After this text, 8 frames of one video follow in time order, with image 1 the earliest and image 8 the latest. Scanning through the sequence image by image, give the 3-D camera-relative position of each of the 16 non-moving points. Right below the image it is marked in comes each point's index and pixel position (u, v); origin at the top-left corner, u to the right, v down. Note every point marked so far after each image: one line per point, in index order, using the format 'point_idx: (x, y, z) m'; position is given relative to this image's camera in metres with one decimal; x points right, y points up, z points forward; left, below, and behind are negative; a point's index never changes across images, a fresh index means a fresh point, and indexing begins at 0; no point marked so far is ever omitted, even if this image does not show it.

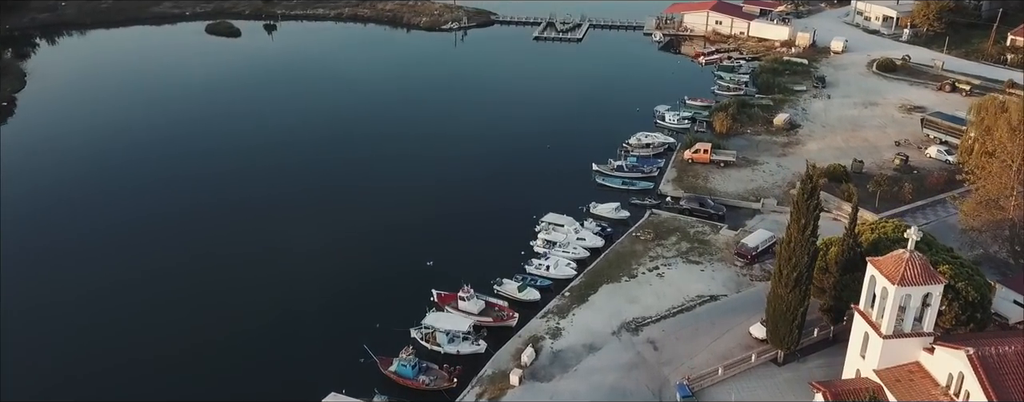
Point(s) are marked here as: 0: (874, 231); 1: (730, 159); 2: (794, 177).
0: (+6.7, -0.6, +12.8) m
1: (+6.1, +1.2, +19.5) m
2: (+7.7, +0.6, +18.9) m
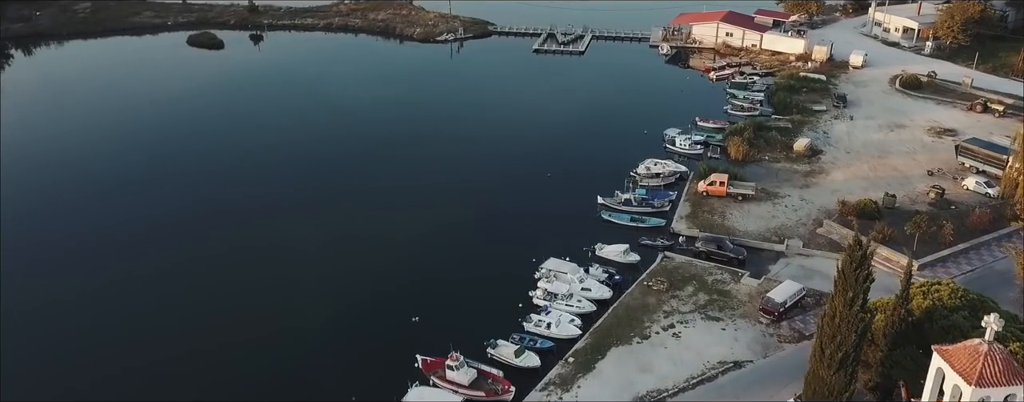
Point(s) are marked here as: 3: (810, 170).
0: (+6.6, -1.5, +11.0) m
1: (+6.0, +0.2, +17.8) m
2: (+7.6, -0.3, +17.2) m
3: (+8.3, +0.9, +19.5) m
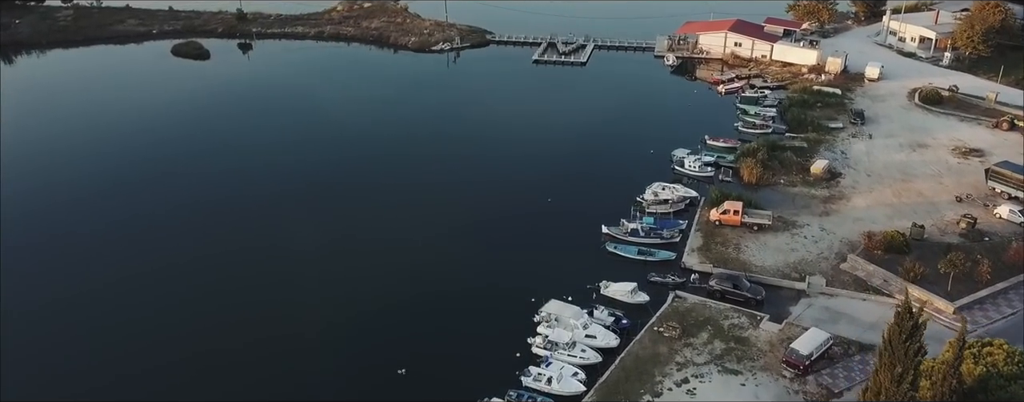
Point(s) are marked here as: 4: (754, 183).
0: (+6.5, -2.2, +9.7) m
1: (+6.0, -0.5, +16.5) m
2: (+7.6, -1.0, +15.9) m
3: (+8.3, +0.2, +18.2) m
4: (+6.6, +0.5, +18.8) m
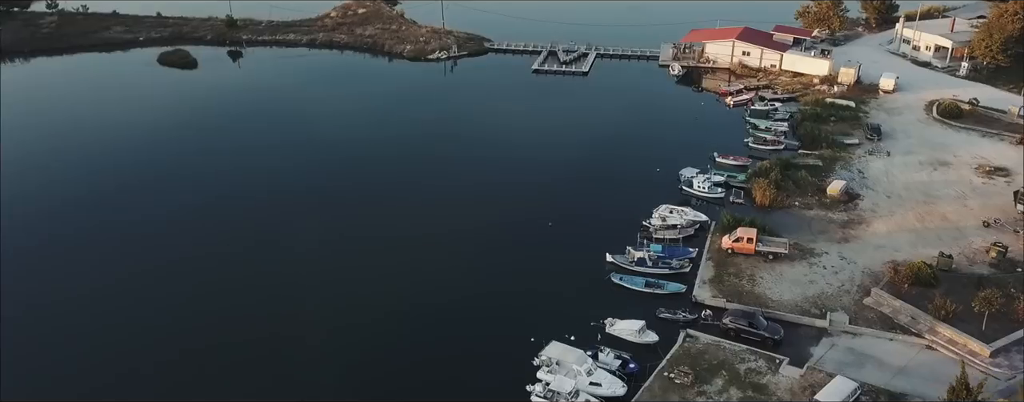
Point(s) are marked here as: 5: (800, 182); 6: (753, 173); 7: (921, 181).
0: (+6.5, -2.8, +8.6) m
1: (+5.9, -1.1, +15.4) m
2: (+7.5, -1.6, +14.8) m
3: (+8.2, -0.4, +17.1) m
4: (+6.5, -0.1, +17.7) m
5: (+7.7, +0.5, +18.5) m
6: (+6.6, +0.8, +18.9) m
7: (+11.0, +0.5, +18.7) m
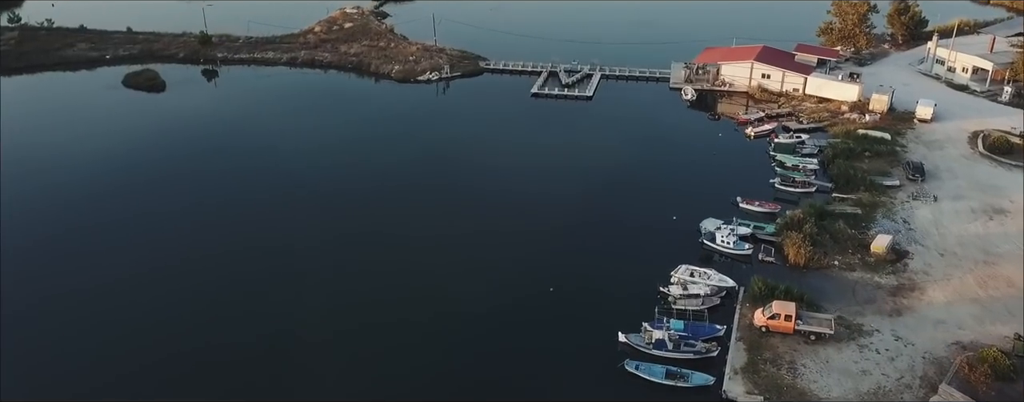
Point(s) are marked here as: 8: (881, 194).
0: (+6.4, -4.1, +6.2) m
1: (+5.8, -2.4, +13.0) m
2: (+7.4, -2.9, +12.4) m
3: (+8.1, -1.8, +14.7) m
4: (+6.4, -1.4, +15.3) m
5: (+7.6, -0.8, +16.1) m
6: (+6.5, -0.5, +16.5) m
7: (+10.9, -0.8, +16.3) m
8: (+9.6, +0.2, +18.0) m
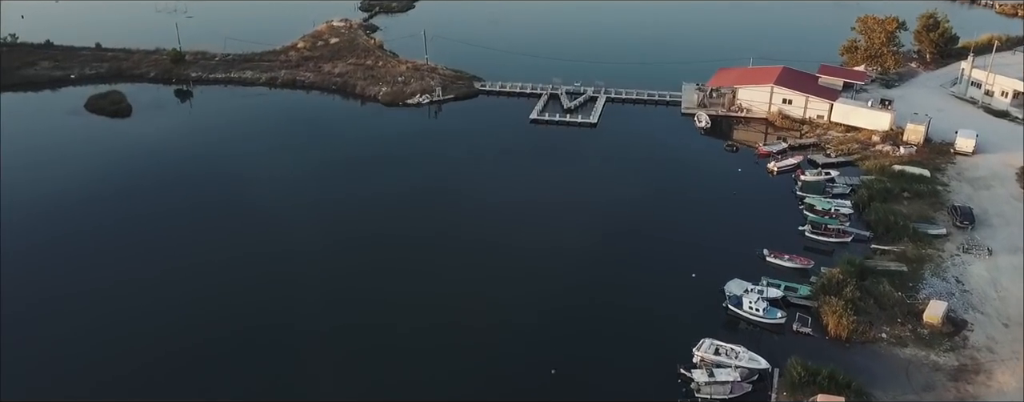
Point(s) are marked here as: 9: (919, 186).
0: (+6.3, -5.3, +4.1) m
1: (+5.8, -3.6, +10.8) m
2: (+7.3, -4.1, +10.2) m
3: (+8.1, -3.0, +12.6) m
4: (+6.3, -2.6, +13.2) m
5: (+7.5, -2.0, +14.0) m
6: (+6.4, -1.7, +14.3) m
7: (+10.8, -2.0, +14.2) m
8: (+9.5, -1.0, +15.9) m
9: (+10.7, +0.4, +18.3) m
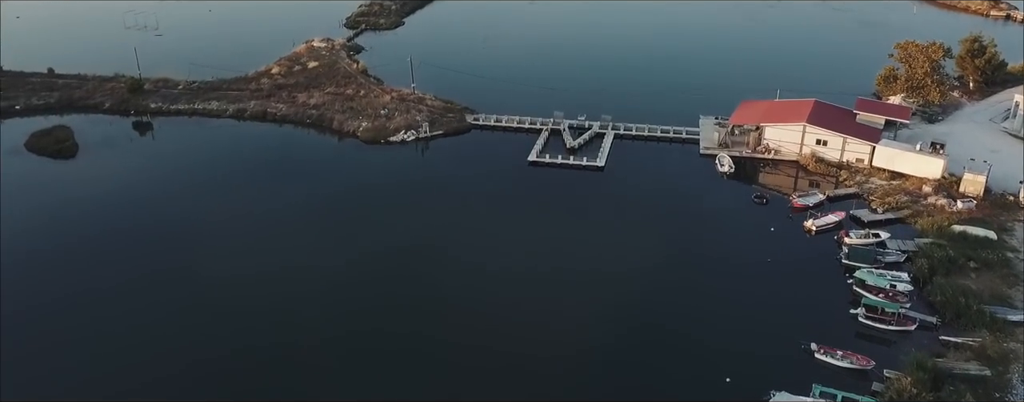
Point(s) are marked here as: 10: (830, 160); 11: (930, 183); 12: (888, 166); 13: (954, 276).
0: (+6.2, -6.9, +1.3) m
1: (+5.6, -5.2, +8.0) m
2: (+7.2, -5.7, +7.4) m
3: (+7.9, -4.5, +9.8) m
4: (+6.2, -4.2, +10.4) m
5: (+7.4, -3.5, +11.2) m
6: (+6.2, -3.3, +11.6) m
7: (+10.7, -3.5, +11.4) m
8: (+9.4, -2.6, +13.1) m
9: (+10.6, -1.2, +15.5) m
10: (+9.1, +1.2, +19.9) m
11: (+10.9, +0.5, +18.2) m
12: (+10.3, +1.0, +19.0) m
13: (+9.5, -1.6, +14.9) m
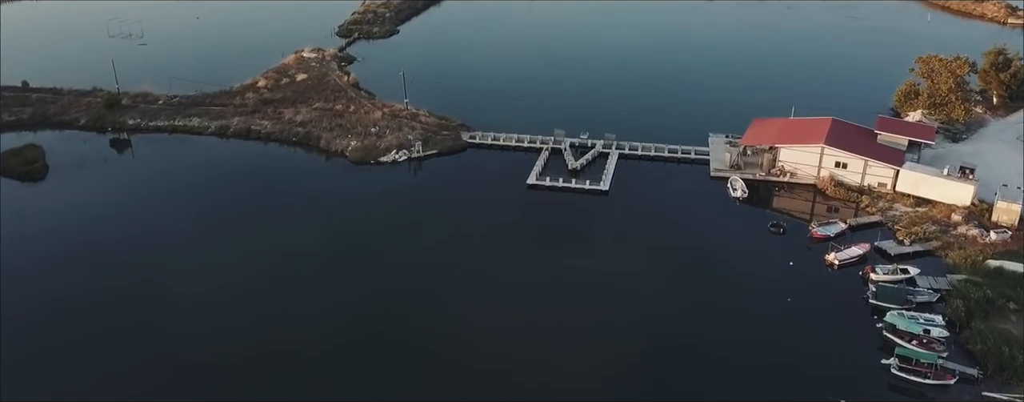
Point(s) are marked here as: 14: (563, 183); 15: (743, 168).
0: (+6.1, -7.6, 0.0) m
1: (+5.6, -5.9, +6.8) m
2: (+7.2, -6.4, +6.2) m
3: (+7.9, -5.2, +8.5) m
4: (+6.2, -4.9, +9.1) m
5: (+7.3, -4.3, +9.9) m
6: (+6.2, -4.0, +10.3) m
7: (+10.6, -4.2, +10.1) m
8: (+9.3, -3.3, +11.8) m
9: (+10.5, -1.9, +14.2) m
10: (+9.1, +0.5, +18.7) m
11: (+10.9, -0.2, +16.9) m
12: (+10.2, +0.2, +17.7) m
13: (+9.4, -2.3, +13.6) m
14: (+1.5, +0.6, +19.7) m
15: (+6.7, +1.0, +20.1) m
